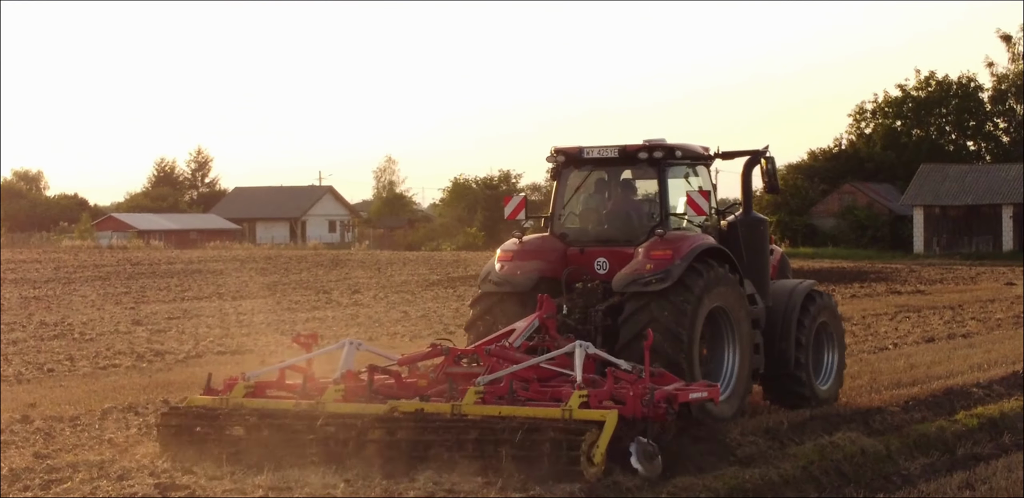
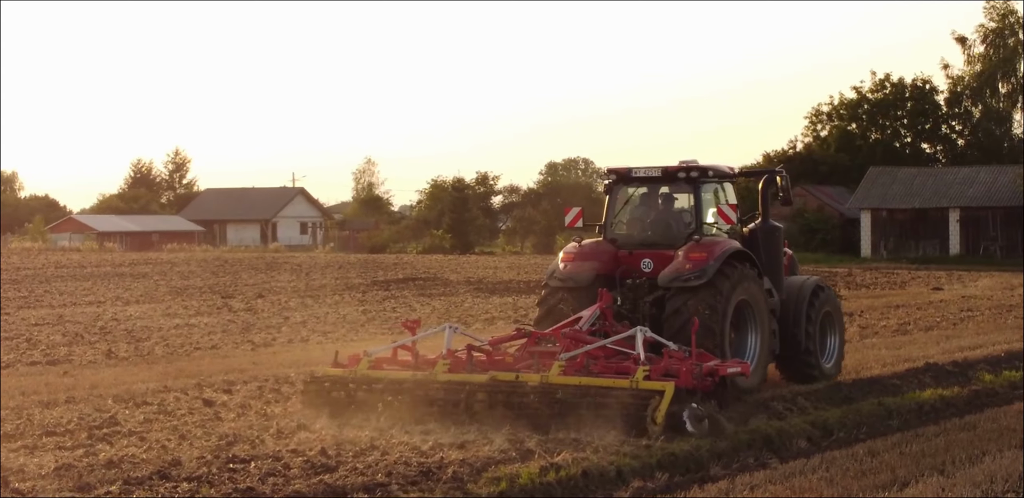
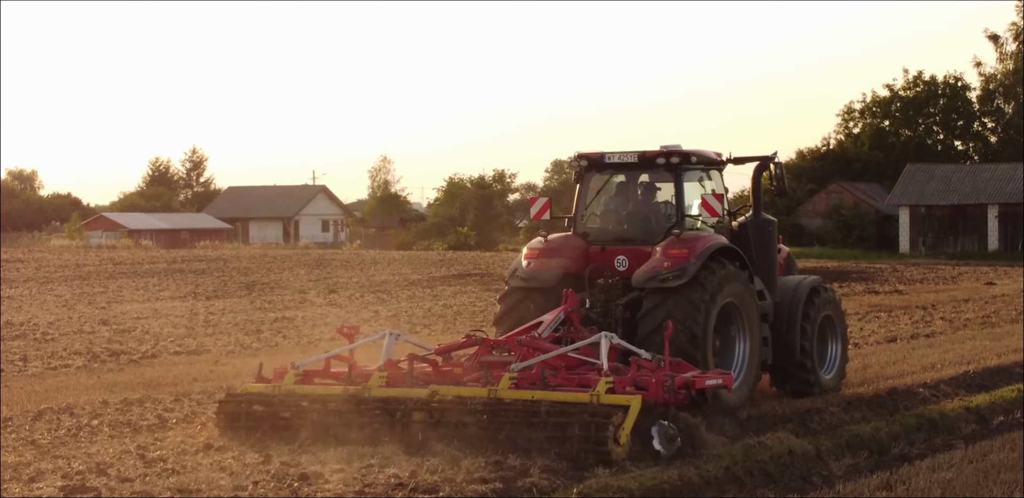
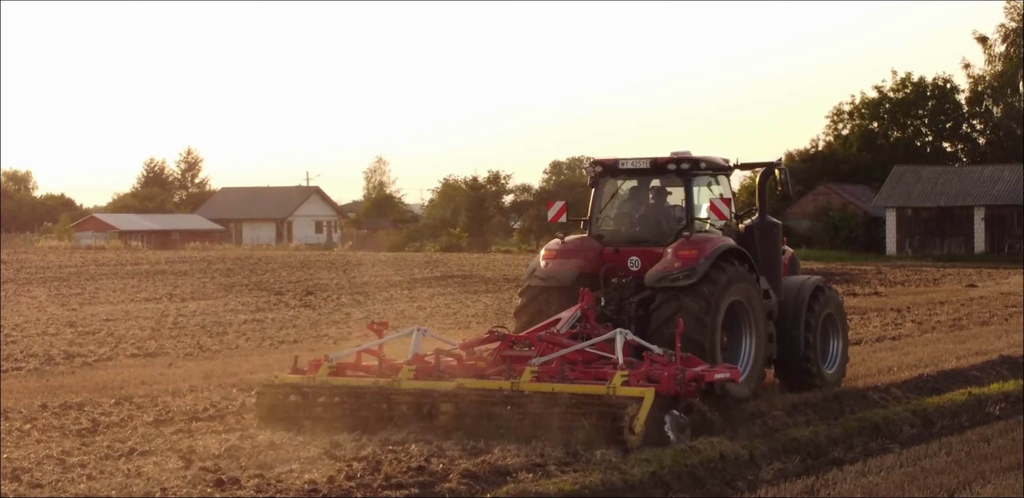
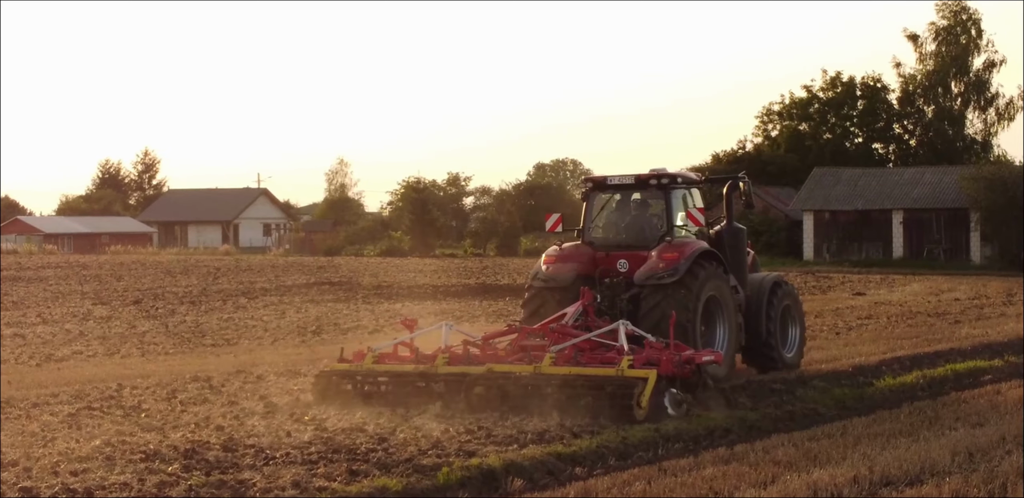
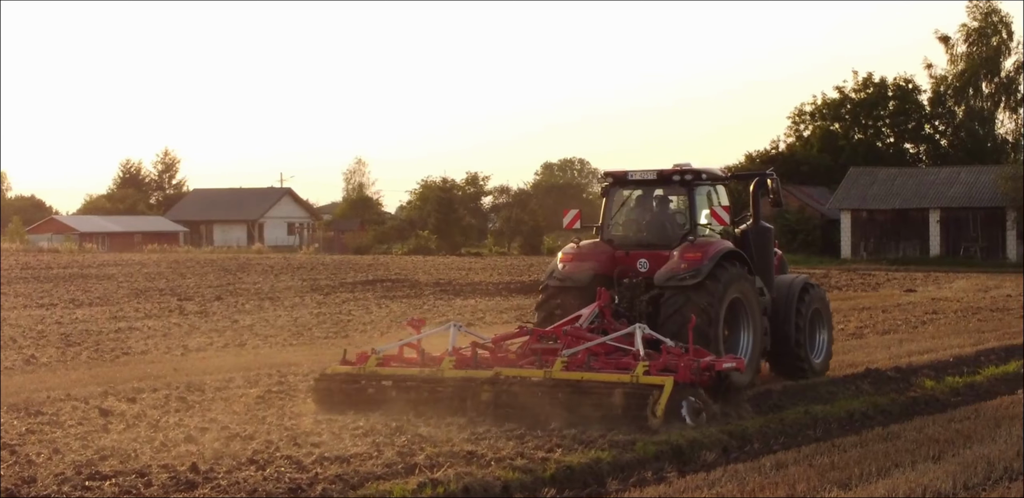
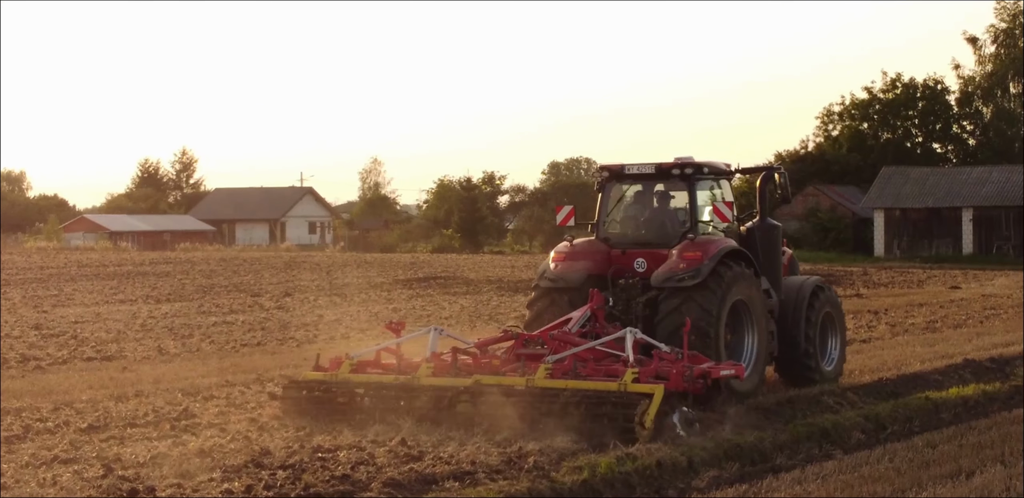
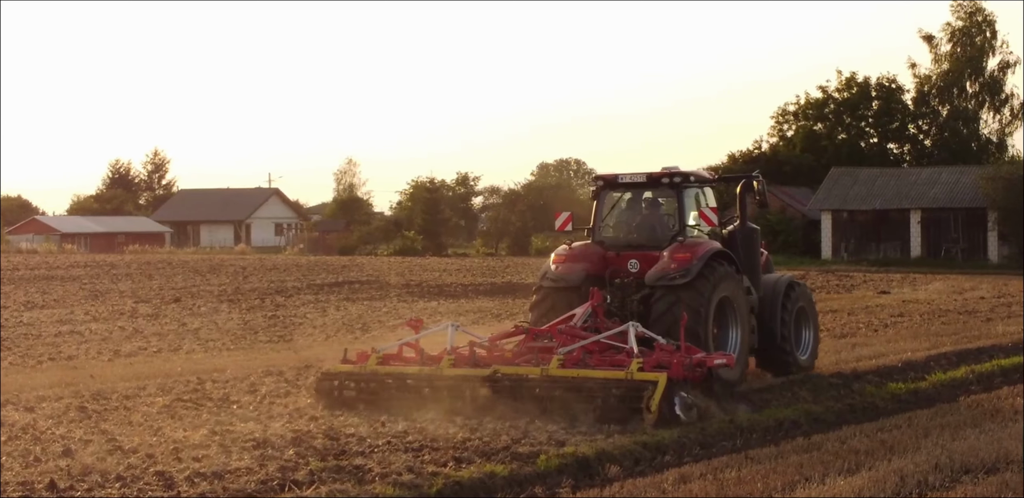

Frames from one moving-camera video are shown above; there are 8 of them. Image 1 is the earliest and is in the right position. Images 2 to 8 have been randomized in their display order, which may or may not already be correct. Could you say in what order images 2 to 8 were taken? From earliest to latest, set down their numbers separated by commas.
3, 4, 7, 2, 6, 8, 5
